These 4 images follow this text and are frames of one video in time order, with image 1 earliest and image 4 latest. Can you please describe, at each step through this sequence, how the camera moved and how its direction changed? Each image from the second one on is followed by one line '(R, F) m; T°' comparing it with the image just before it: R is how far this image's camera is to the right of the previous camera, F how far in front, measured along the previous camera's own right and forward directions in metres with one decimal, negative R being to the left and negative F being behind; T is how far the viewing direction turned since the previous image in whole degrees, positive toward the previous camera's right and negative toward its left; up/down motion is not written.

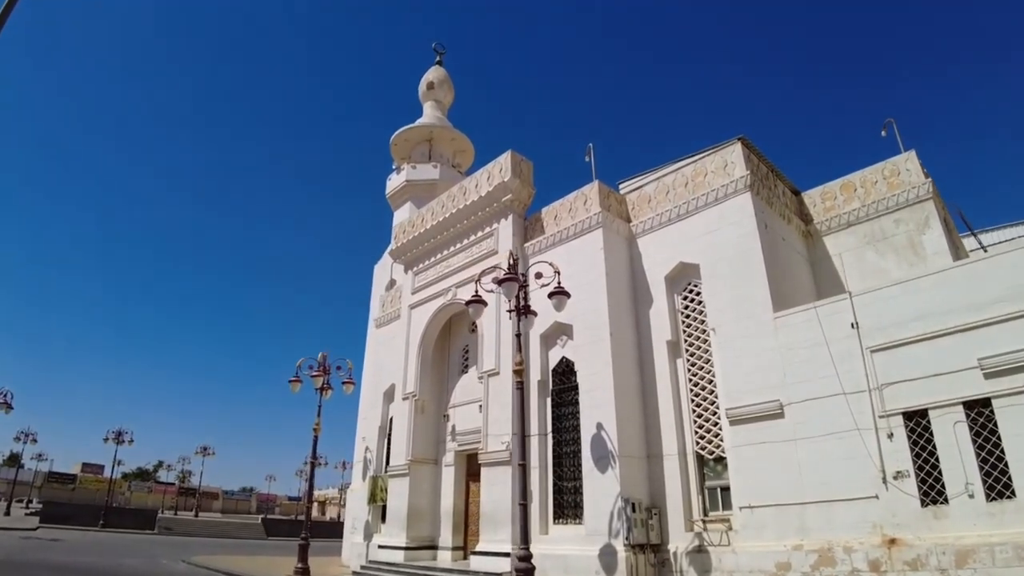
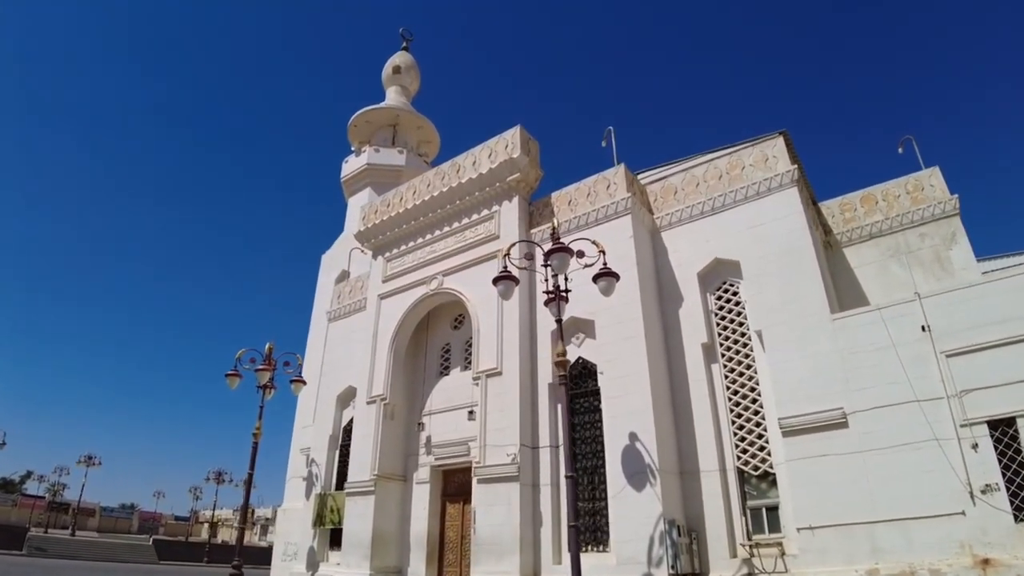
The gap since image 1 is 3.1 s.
(-1.7, +1.6) m; +9°
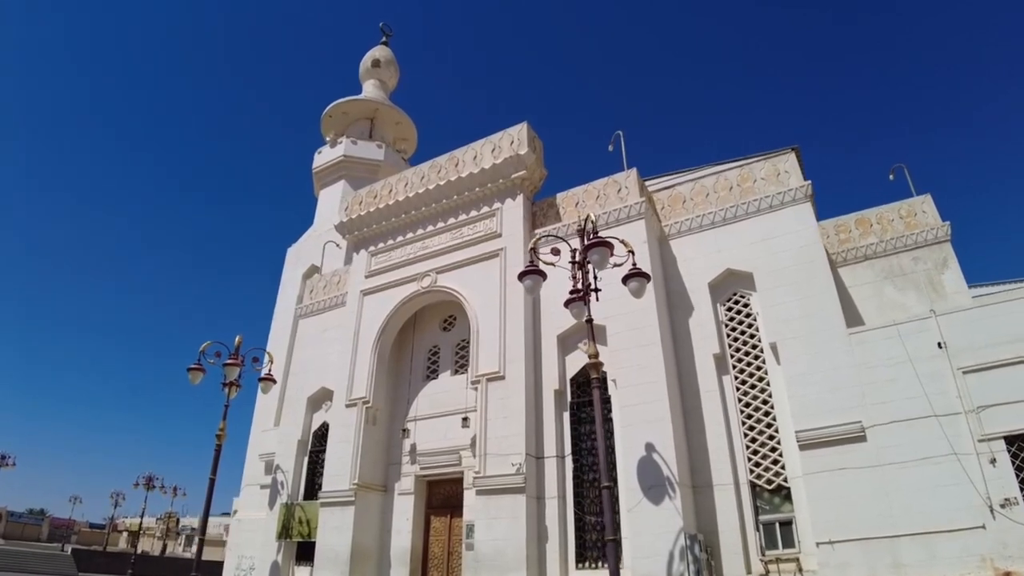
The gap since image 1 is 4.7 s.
(-1.1, +0.6) m; +6°
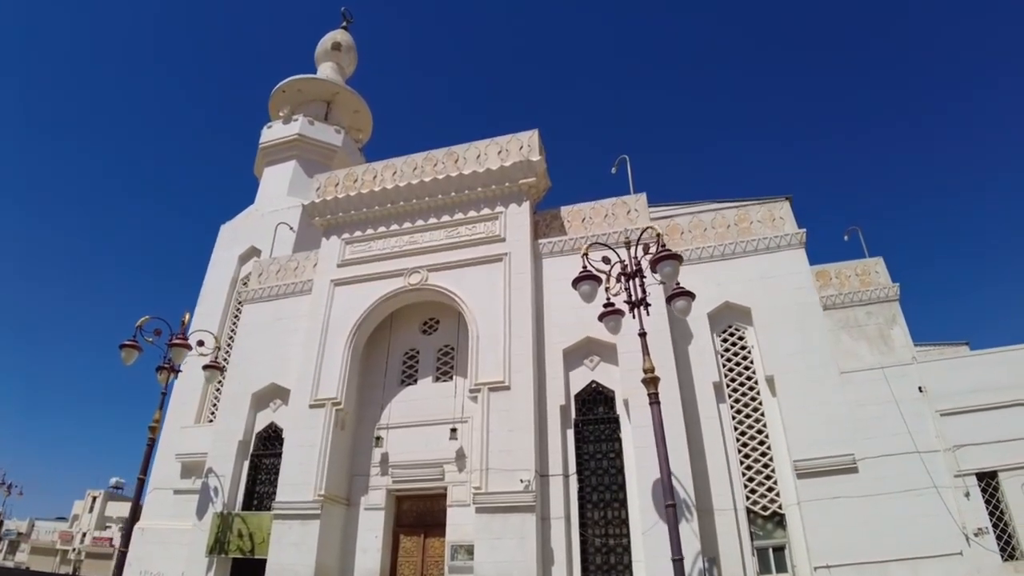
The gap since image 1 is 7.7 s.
(-2.0, +0.7) m; +12°
